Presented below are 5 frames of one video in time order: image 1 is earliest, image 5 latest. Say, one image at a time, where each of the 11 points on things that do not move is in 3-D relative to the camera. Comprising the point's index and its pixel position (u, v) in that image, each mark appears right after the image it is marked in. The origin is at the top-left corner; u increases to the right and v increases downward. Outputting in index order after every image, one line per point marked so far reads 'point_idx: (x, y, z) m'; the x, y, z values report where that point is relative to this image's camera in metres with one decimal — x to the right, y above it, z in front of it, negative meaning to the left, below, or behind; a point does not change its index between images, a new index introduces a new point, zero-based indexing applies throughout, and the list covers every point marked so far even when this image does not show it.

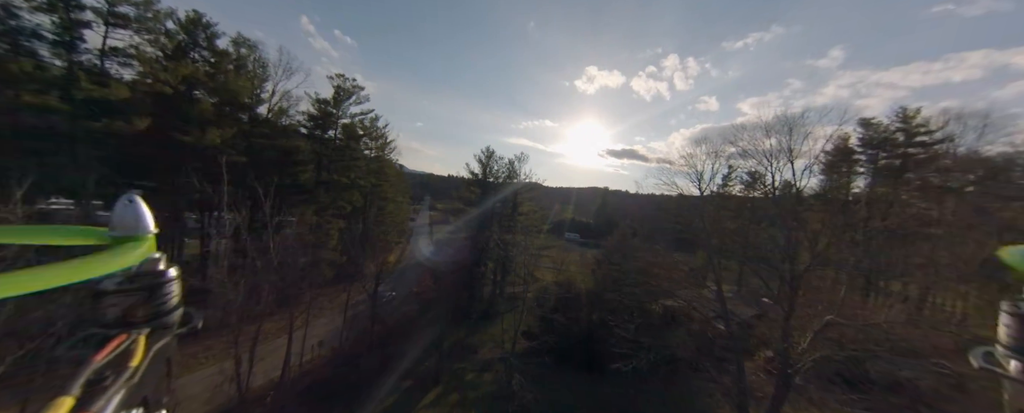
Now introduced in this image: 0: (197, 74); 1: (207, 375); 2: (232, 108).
0: (-14.6, +6.1, +12.4) m
1: (-14.0, -7.7, +12.1) m
2: (-15.0, +5.2, +14.1) m
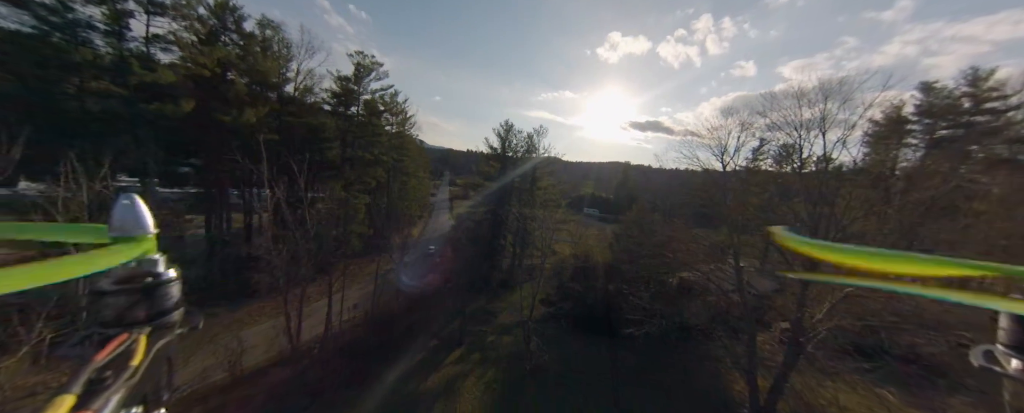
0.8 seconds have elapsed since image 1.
0: (-13.7, +7.3, +13.0) m
1: (-13.1, -6.4, +13.9) m
2: (-13.9, +6.6, +14.8) m
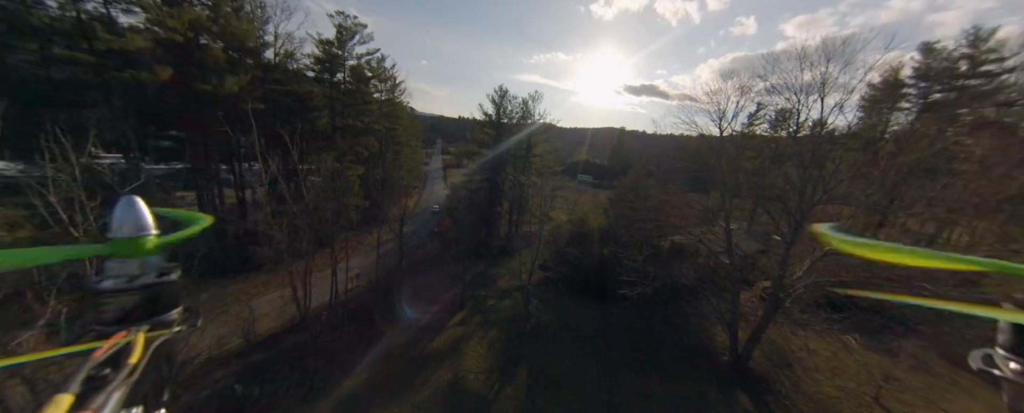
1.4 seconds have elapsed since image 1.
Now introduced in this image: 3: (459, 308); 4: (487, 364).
0: (-13.9, +8.5, +11.9) m
1: (-13.1, -5.0, +14.4) m
2: (-14.2, +8.0, +13.8) m
3: (-3.1, -6.0, +15.5) m
4: (-1.1, -7.0, +11.7) m
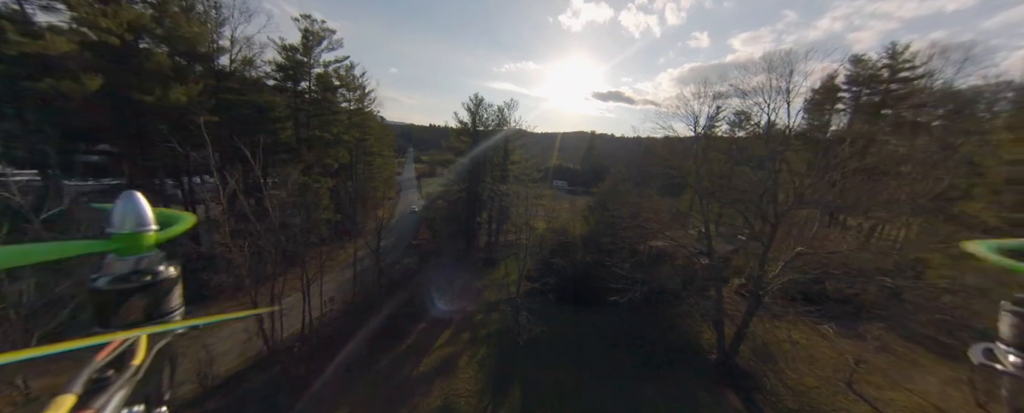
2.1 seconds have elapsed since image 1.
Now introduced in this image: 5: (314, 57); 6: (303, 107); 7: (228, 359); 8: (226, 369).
0: (-14.8, +7.5, +10.6) m
1: (-13.7, -6.0, +12.9) m
2: (-15.2, +6.9, +12.5) m
3: (-3.8, -6.7, +14.9) m
4: (-1.4, -7.5, +11.2) m
5: (-13.6, +10.3, +18.2) m
6: (-14.7, +7.0, +18.7) m
7: (-12.3, -6.5, +11.5) m
8: (-11.8, -6.6, +11.0) m
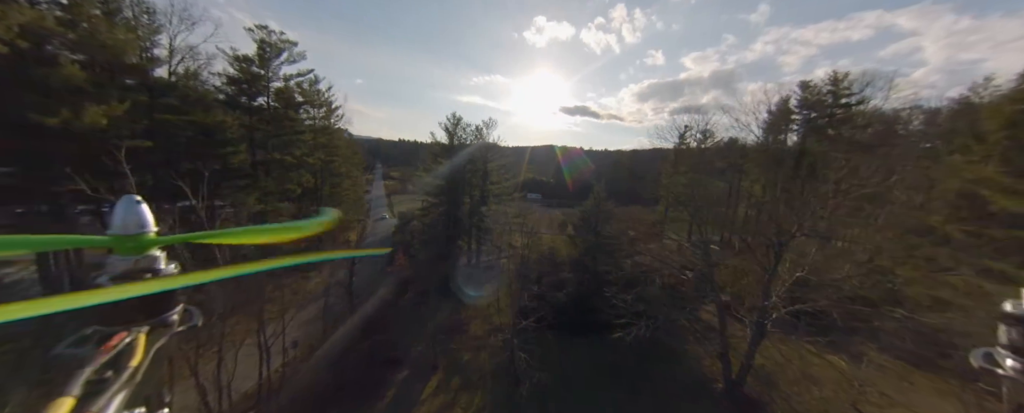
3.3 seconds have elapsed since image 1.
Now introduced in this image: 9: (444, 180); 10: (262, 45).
0: (-15.3, +5.9, +8.7) m
1: (-13.9, -7.6, +10.6) m
2: (-15.9, +5.3, +10.5) m
3: (-4.3, -8.1, +13.5) m
4: (-1.5, -8.7, +10.1) m
5: (-14.9, +8.4, +16.4) m
6: (-16.0, +5.1, +16.8) m
7: (-12.4, -8.0, +9.3) m
8: (-11.9, -8.1, +8.9) m
9: (-4.9, +2.0, +19.6) m
10: (-15.1, +9.7, +16.0) m
